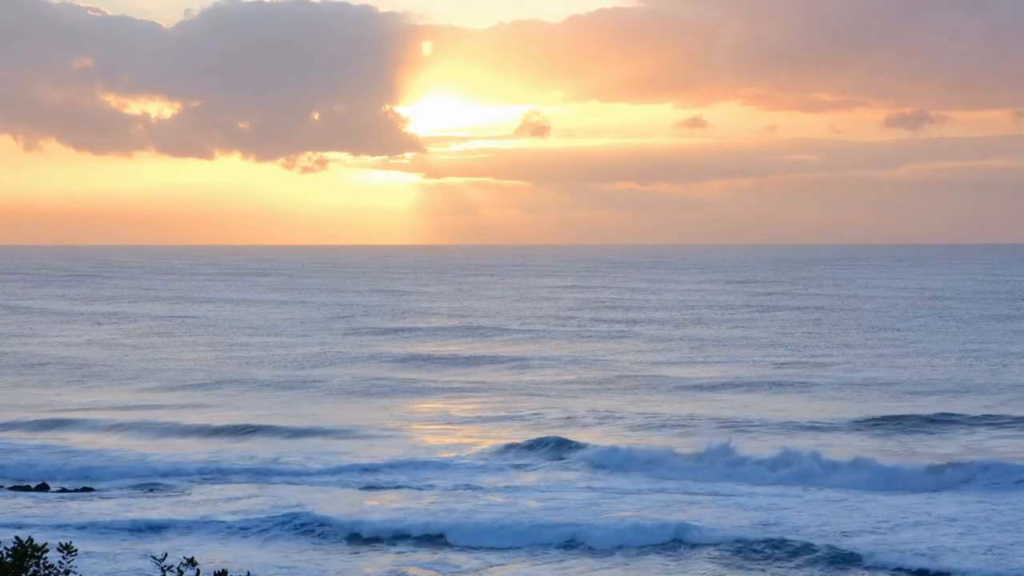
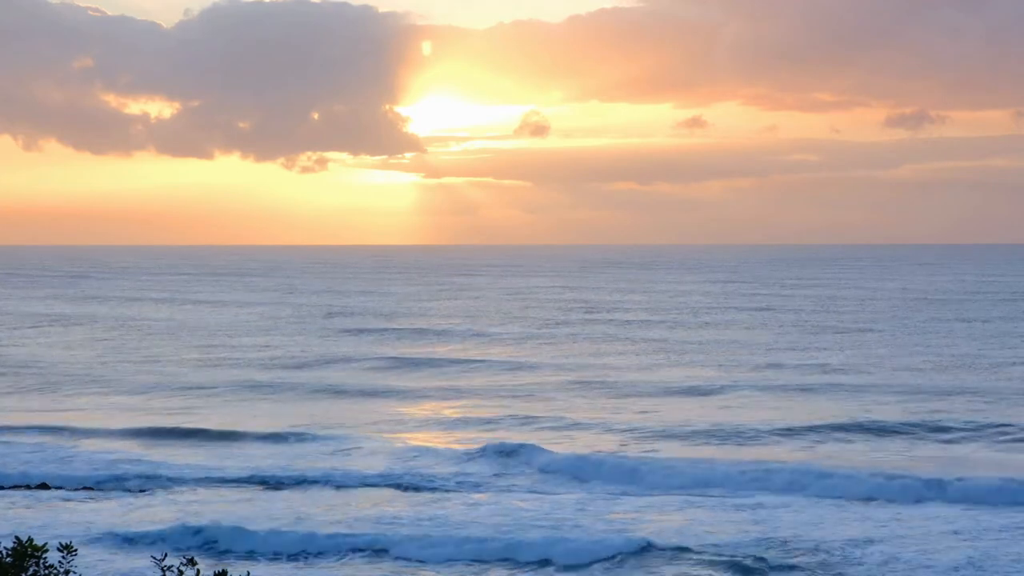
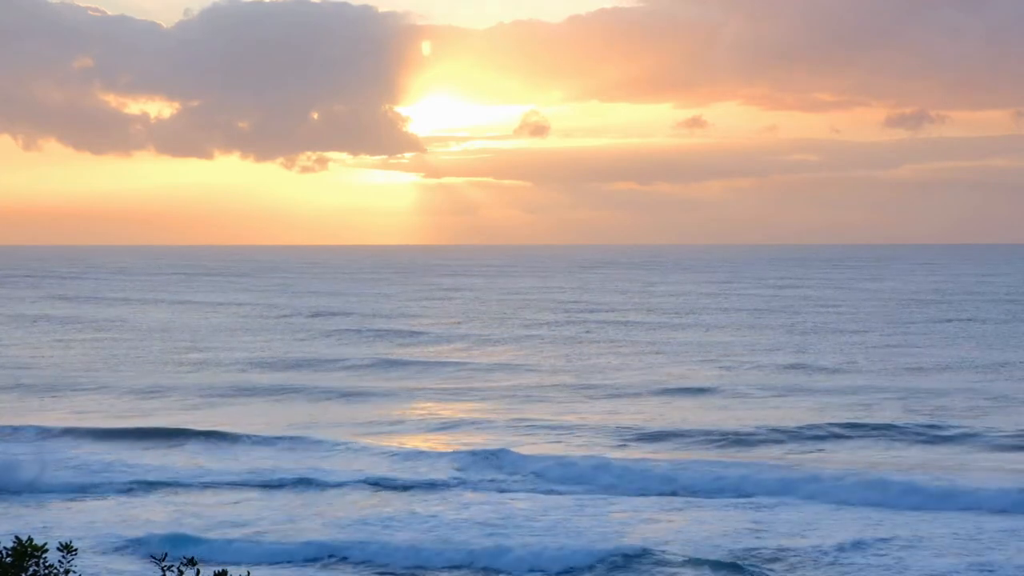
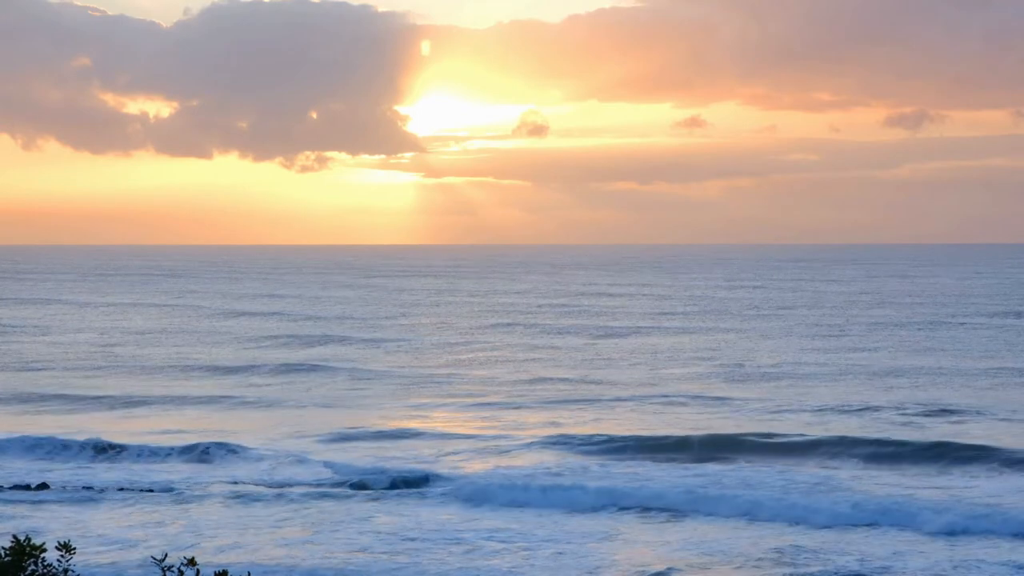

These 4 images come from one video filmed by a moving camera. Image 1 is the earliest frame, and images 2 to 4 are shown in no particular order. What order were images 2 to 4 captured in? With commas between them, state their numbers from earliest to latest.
2, 3, 4
